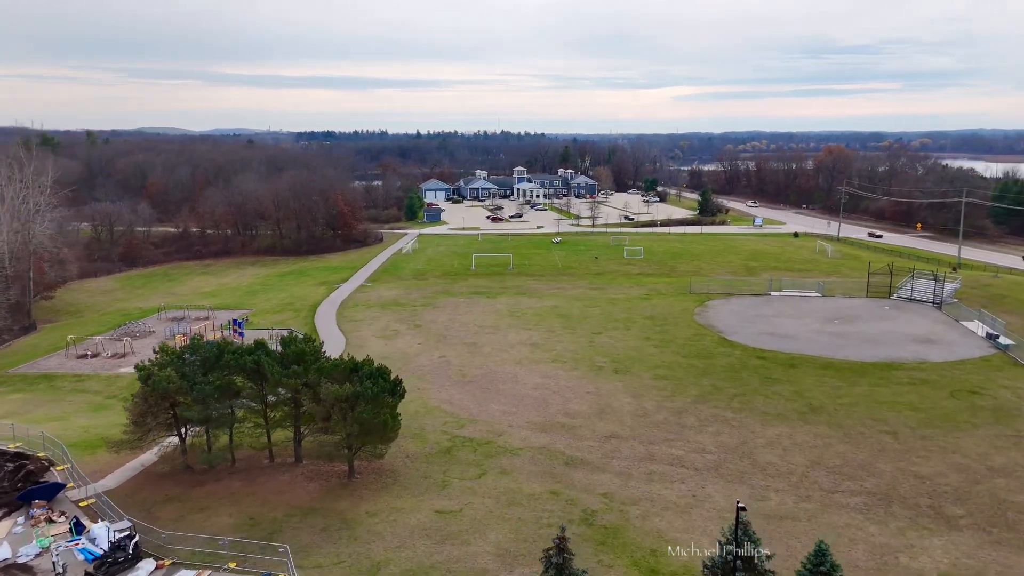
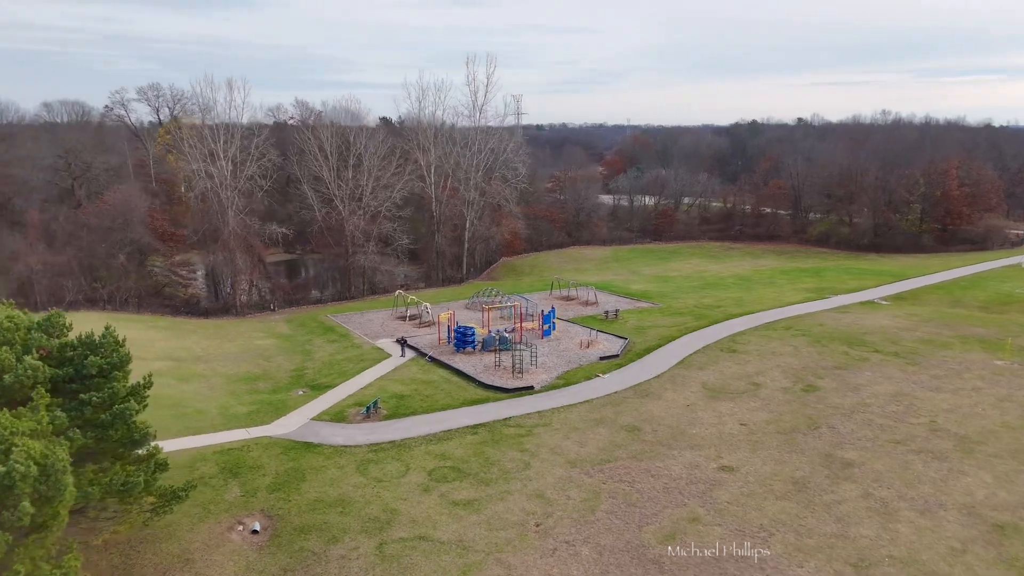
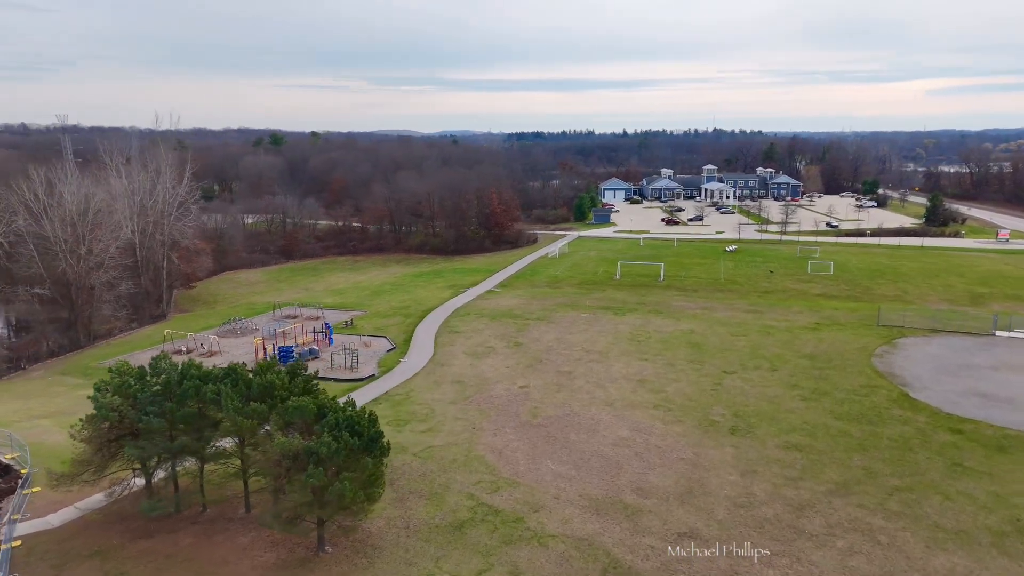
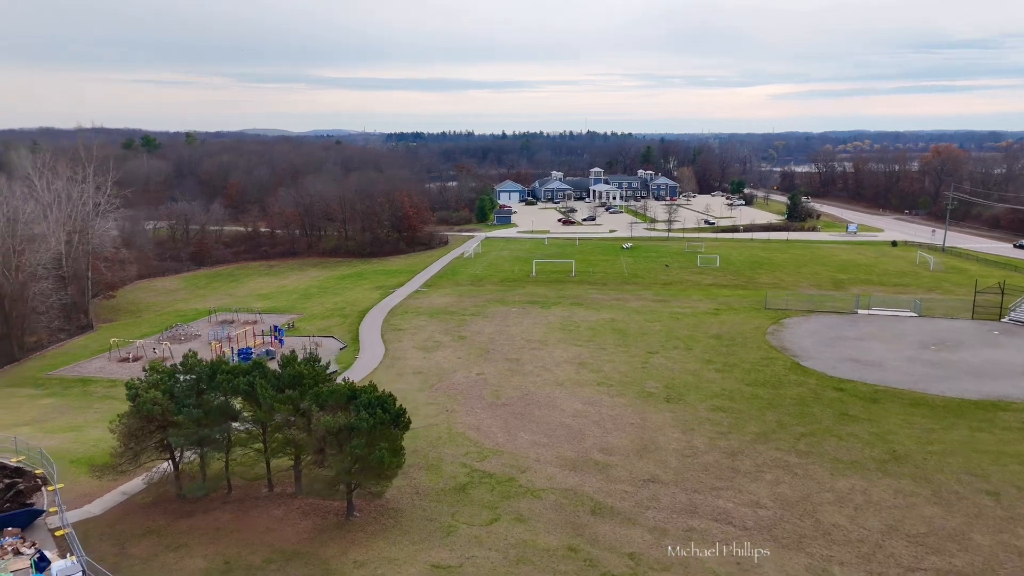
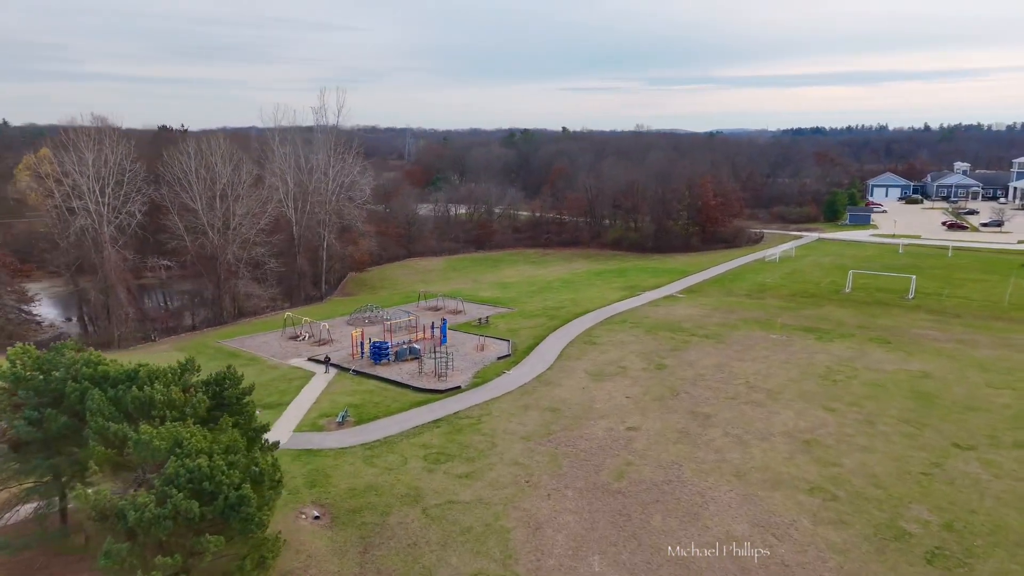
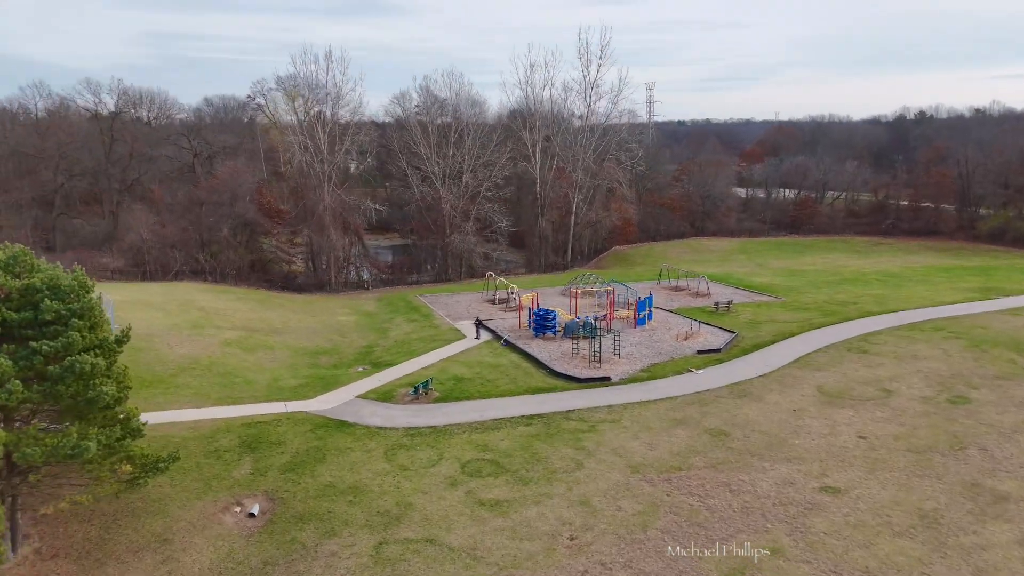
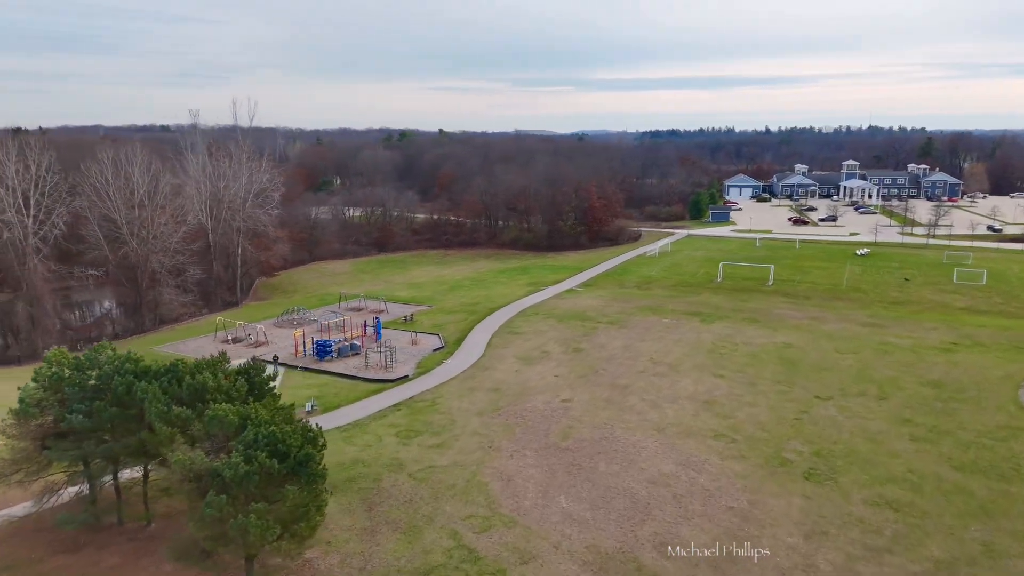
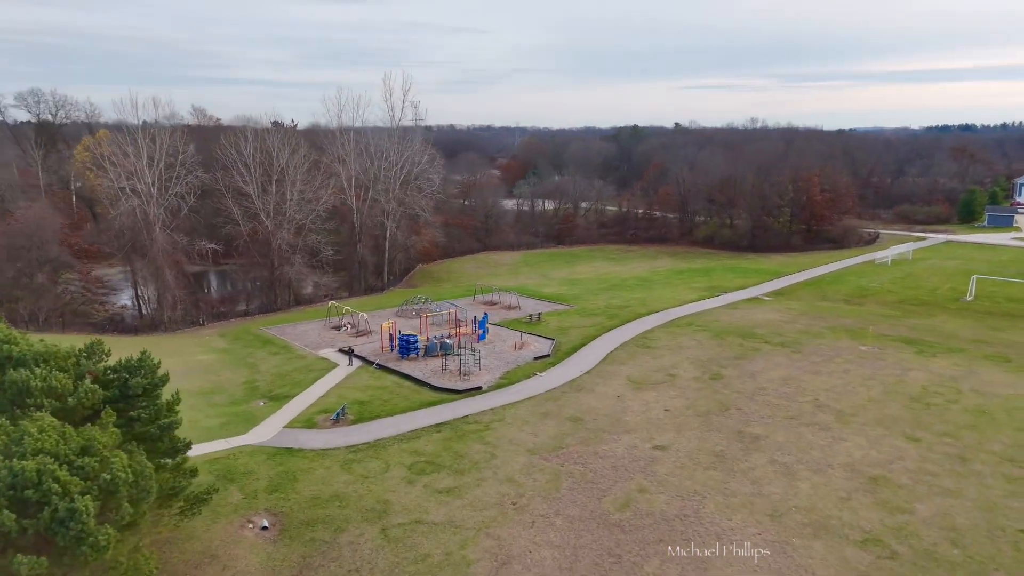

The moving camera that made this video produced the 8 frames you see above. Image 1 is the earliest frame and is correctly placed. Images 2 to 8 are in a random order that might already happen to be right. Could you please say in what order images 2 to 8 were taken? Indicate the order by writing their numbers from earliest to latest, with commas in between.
4, 3, 7, 5, 8, 2, 6
